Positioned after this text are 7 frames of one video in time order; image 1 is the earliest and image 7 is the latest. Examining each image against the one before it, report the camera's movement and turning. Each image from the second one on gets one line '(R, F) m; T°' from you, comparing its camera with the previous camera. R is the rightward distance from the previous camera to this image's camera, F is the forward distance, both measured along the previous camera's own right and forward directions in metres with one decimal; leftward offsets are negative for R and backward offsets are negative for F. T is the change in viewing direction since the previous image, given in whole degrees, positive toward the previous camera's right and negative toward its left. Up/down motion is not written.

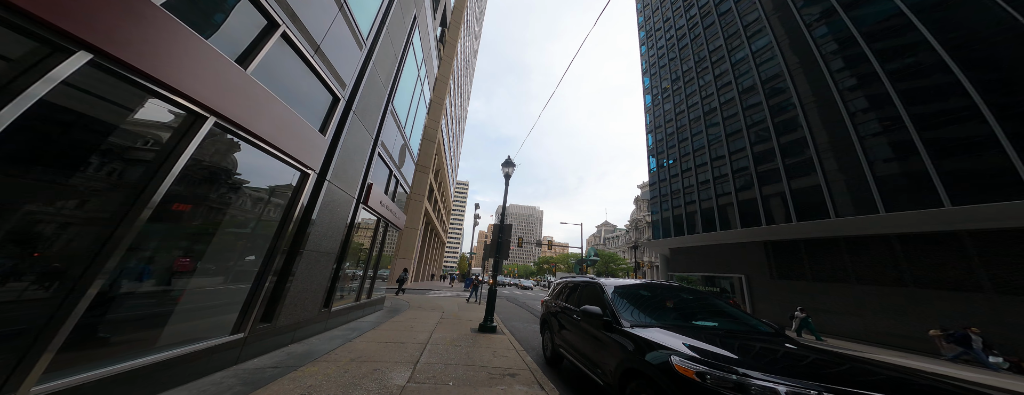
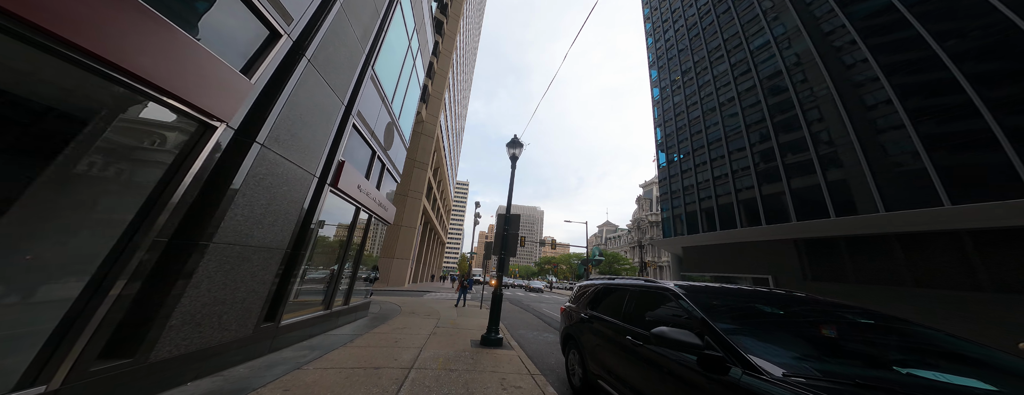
(-0.2, +1.4) m; 0°
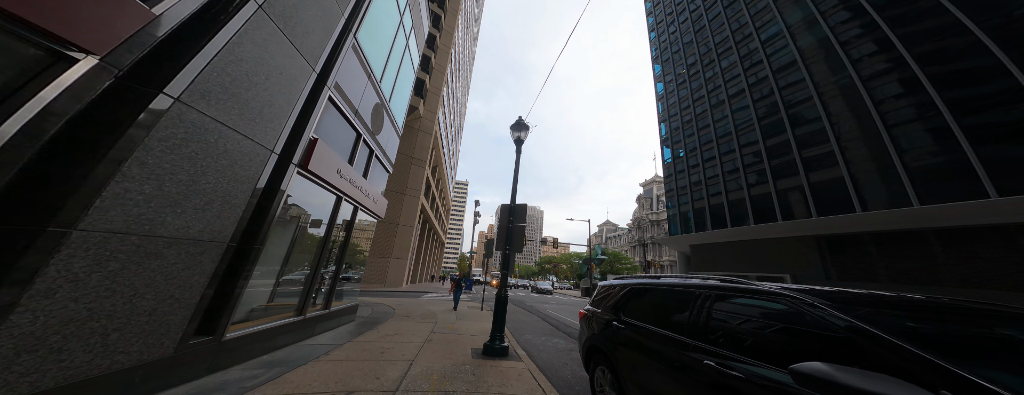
(-0.1, +0.9) m; 0°
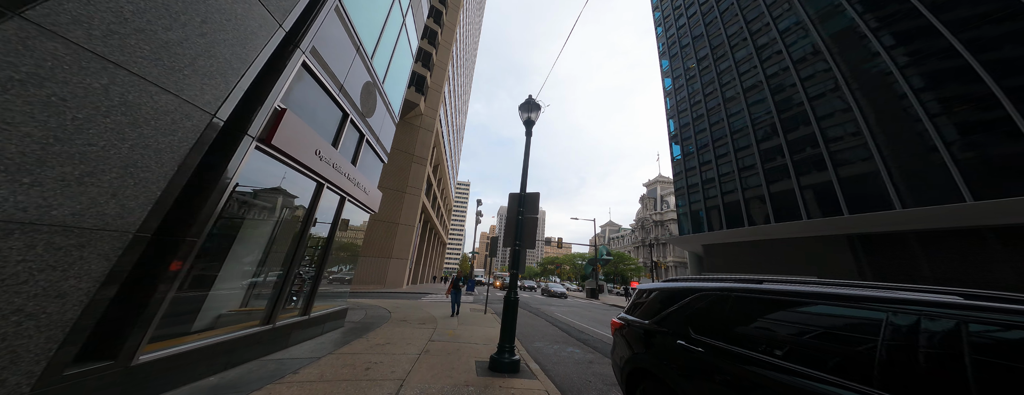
(-0.2, +0.9) m; 0°
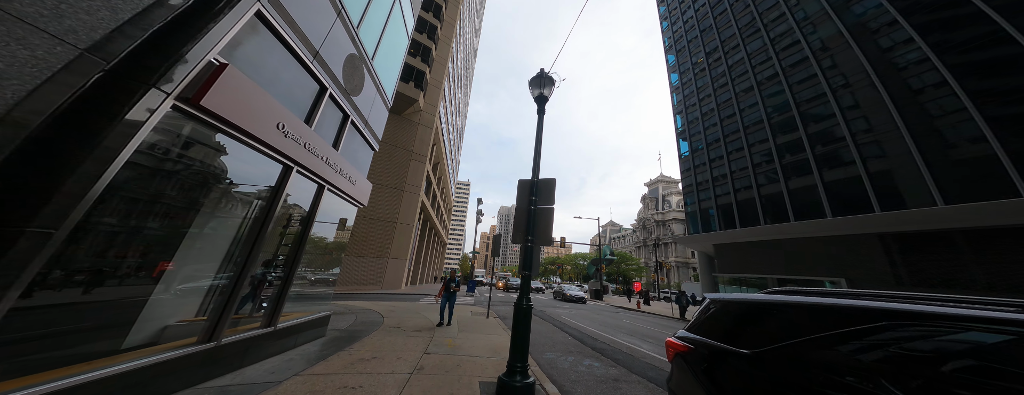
(-0.2, +0.9) m; 0°
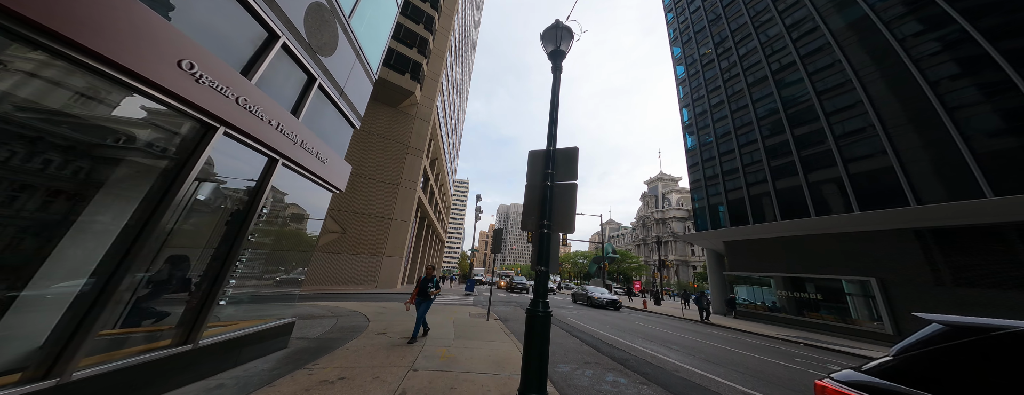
(-0.2, +1.1) m; 0°
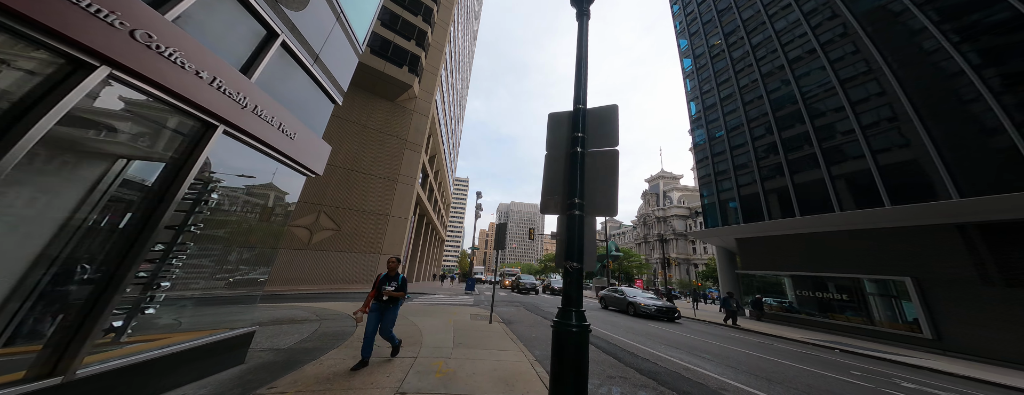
(-0.2, +0.9) m; 0°
